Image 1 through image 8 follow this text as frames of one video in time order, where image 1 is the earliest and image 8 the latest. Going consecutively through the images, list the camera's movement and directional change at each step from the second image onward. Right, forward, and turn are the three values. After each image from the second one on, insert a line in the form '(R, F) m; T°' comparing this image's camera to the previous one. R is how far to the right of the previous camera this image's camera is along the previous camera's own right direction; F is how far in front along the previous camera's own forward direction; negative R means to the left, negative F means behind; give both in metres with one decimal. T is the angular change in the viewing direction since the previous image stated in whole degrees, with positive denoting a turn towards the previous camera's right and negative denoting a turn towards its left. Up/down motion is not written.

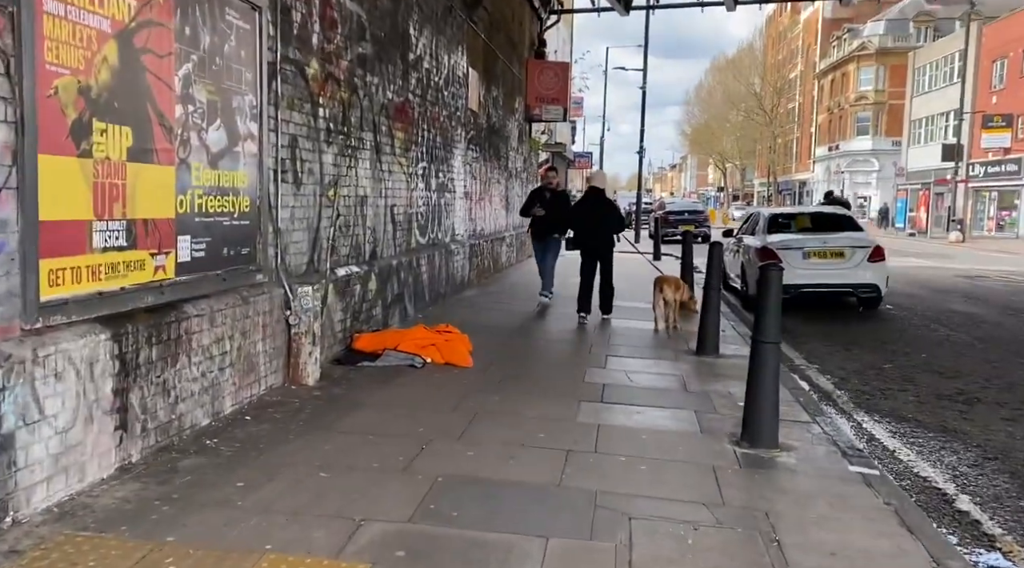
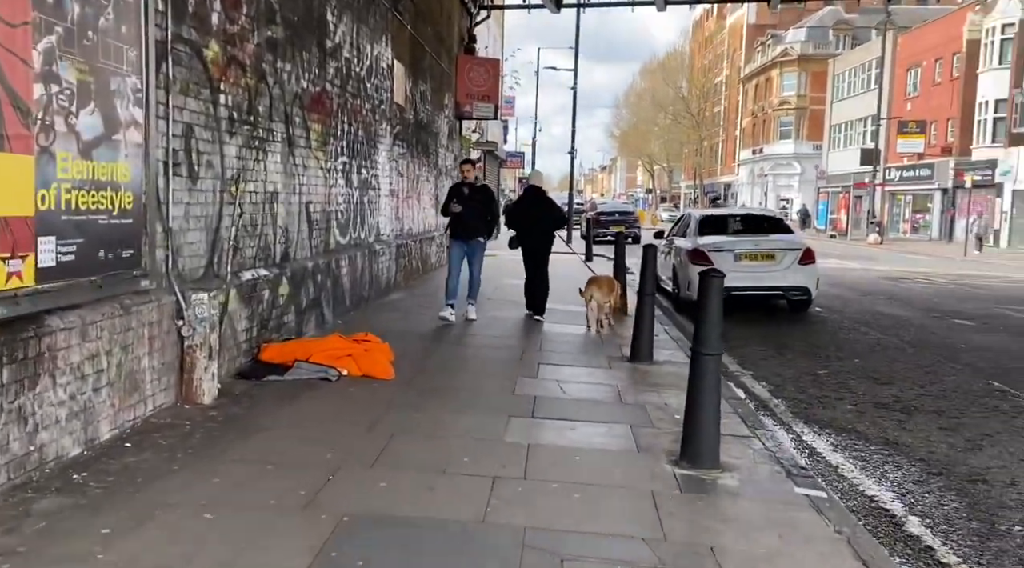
(0.0, +0.5) m; +4°
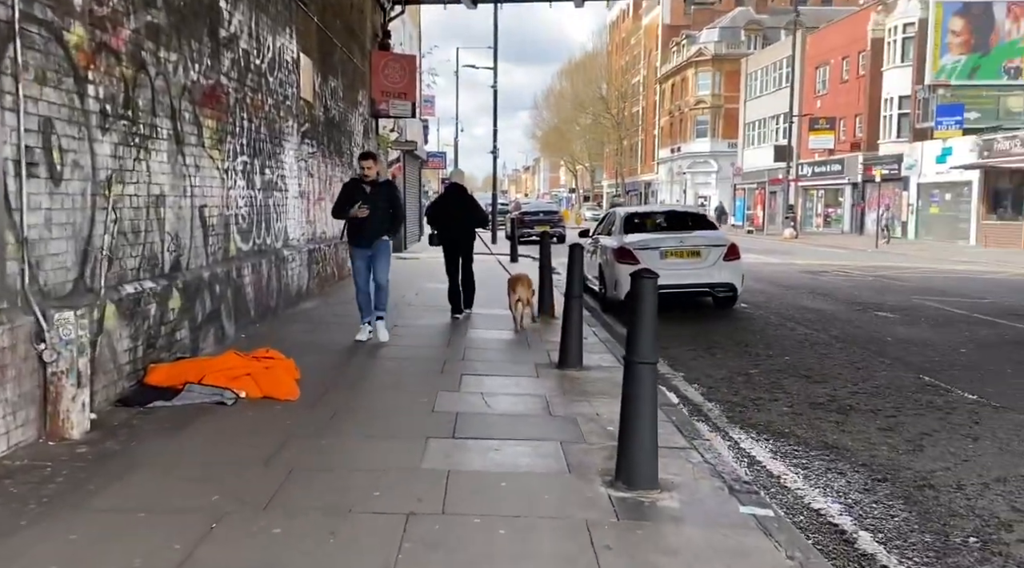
(+0.1, +0.5) m; +5°
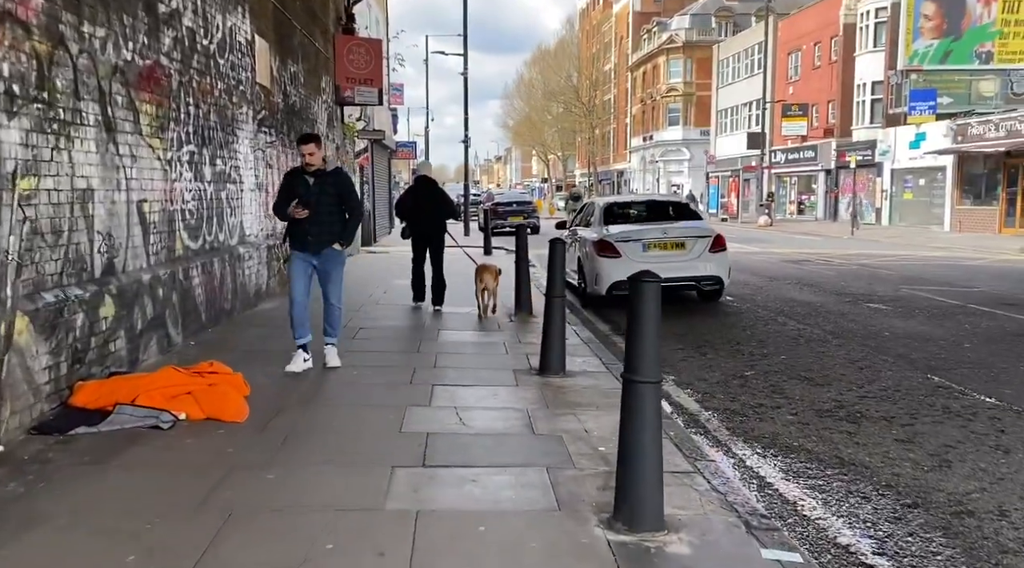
(0.0, +0.7) m; +2°
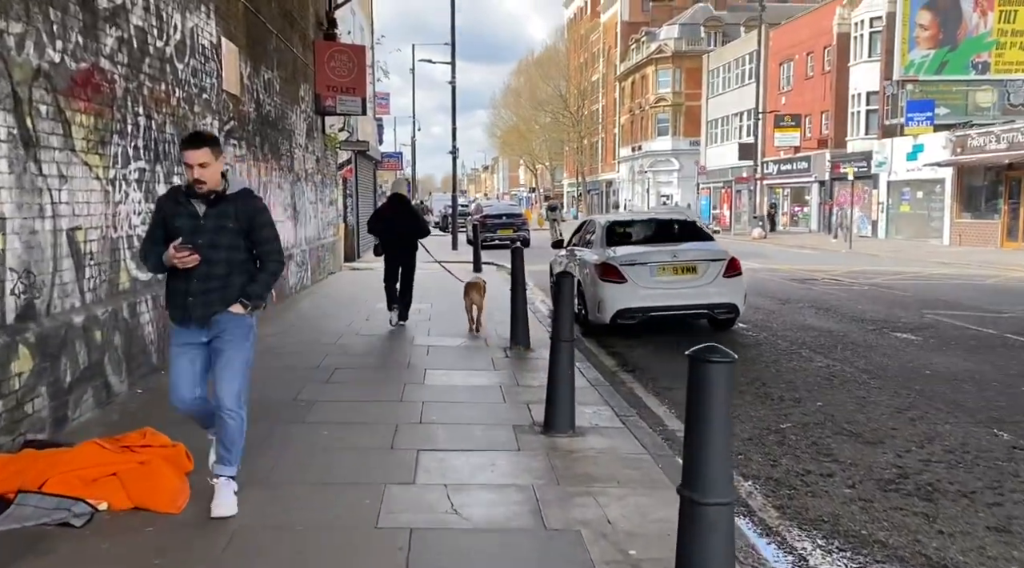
(-0.1, +1.0) m; +1°
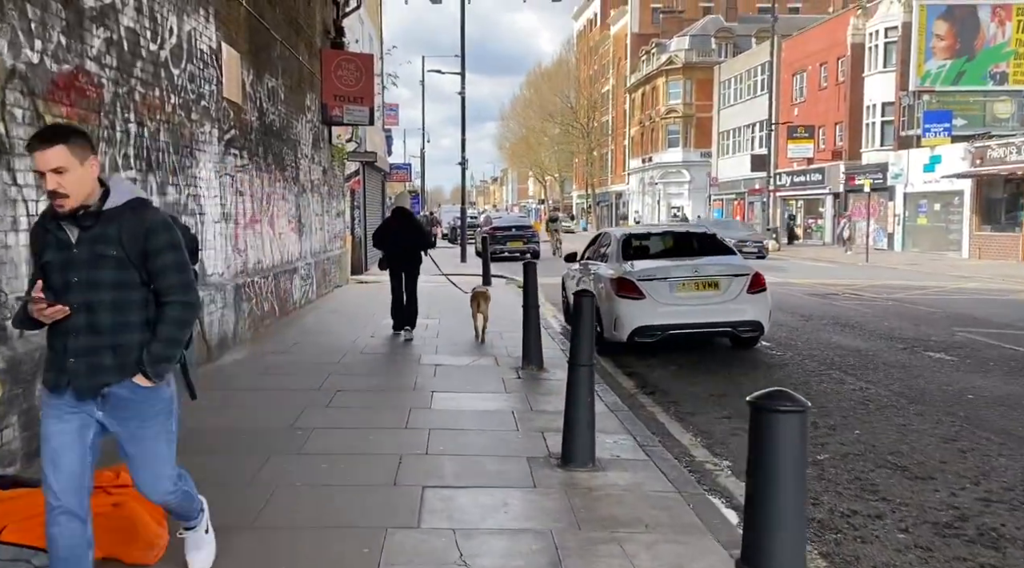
(0.0, +0.5) m; -1°
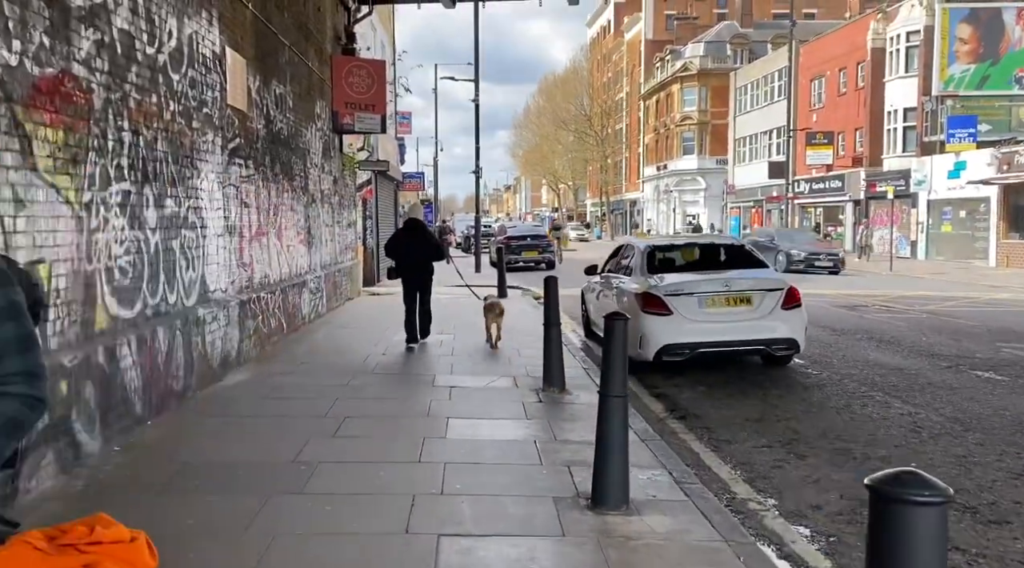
(-0.1, +0.5) m; -1°
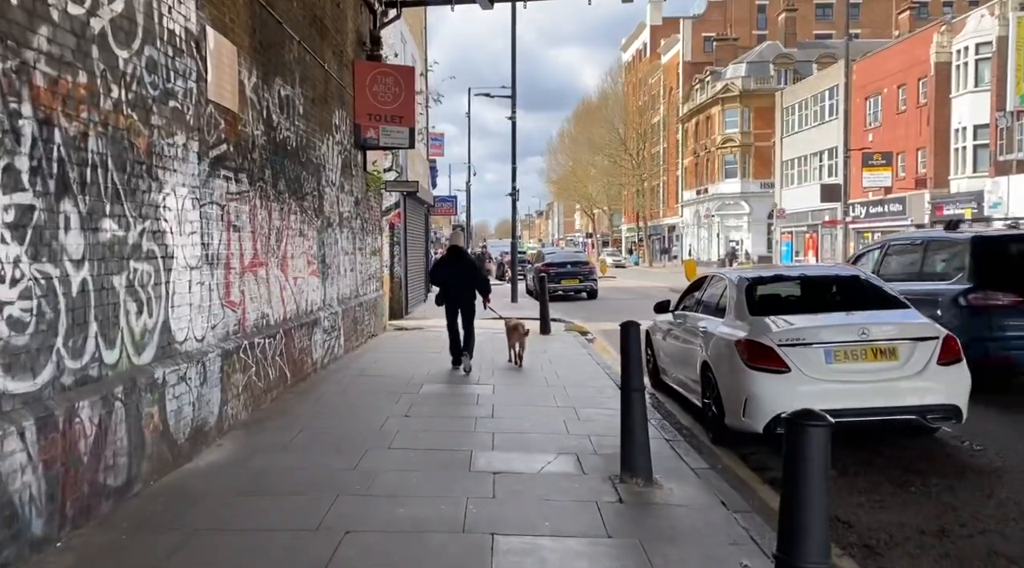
(-0.2, +2.1) m; -2°
